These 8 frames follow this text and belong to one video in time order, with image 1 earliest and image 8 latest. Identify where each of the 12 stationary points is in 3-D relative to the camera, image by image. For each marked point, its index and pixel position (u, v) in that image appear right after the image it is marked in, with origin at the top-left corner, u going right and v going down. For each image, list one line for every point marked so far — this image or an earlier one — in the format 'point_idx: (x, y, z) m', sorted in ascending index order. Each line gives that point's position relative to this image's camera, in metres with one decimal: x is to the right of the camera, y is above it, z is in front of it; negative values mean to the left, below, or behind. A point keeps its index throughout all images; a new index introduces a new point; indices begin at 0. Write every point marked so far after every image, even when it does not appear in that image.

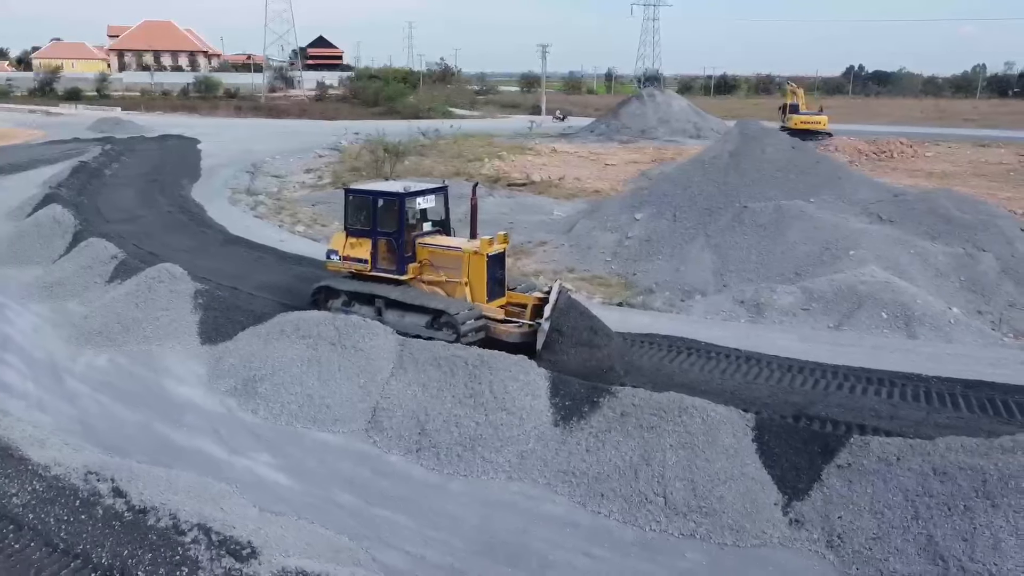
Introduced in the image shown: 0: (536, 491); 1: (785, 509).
0: (+0.2, -1.7, +6.9) m
1: (+2.2, -1.7, +6.4) m
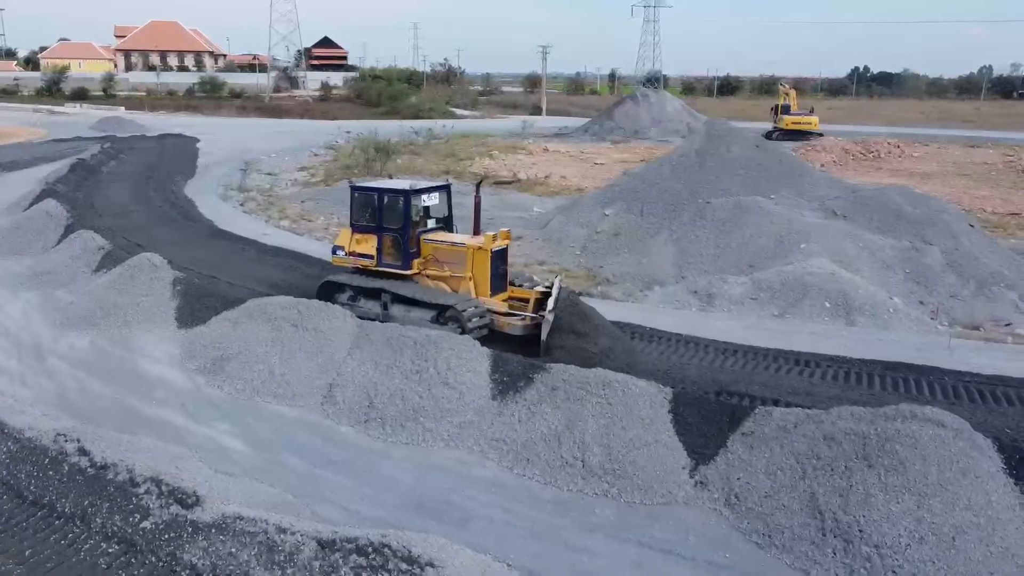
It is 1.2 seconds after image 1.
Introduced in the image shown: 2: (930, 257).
0: (-0.4, -1.6, +7.5) m
1: (+1.6, -1.6, +7.0) m
2: (+6.7, +0.5, +13.0) m
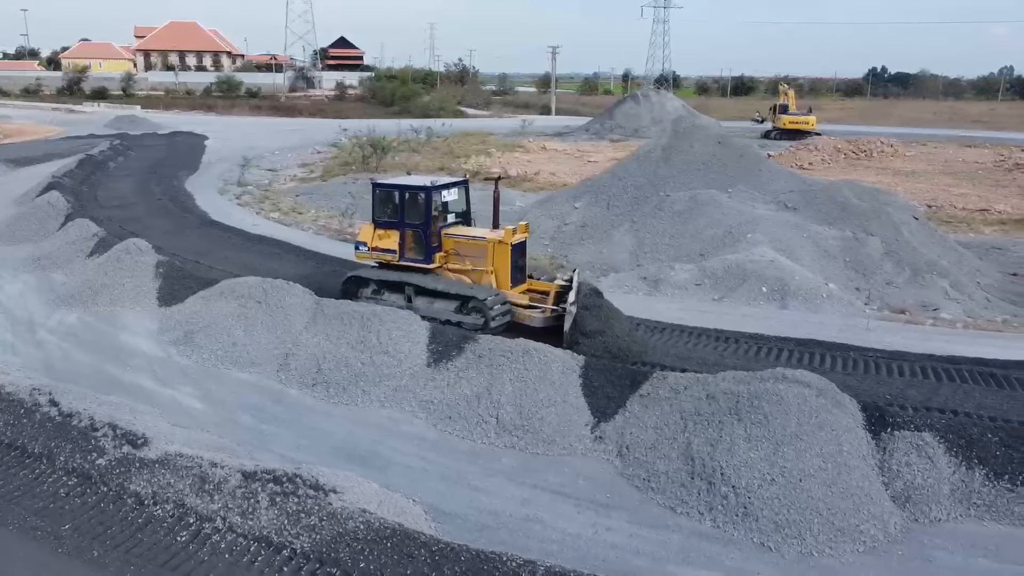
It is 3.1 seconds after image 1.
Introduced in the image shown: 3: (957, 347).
0: (-1.1, -1.3, +8.4) m
1: (+0.8, -1.4, +7.8) m
2: (+6.1, +0.7, +13.7) m
3: (+5.7, -0.7, +10.3) m
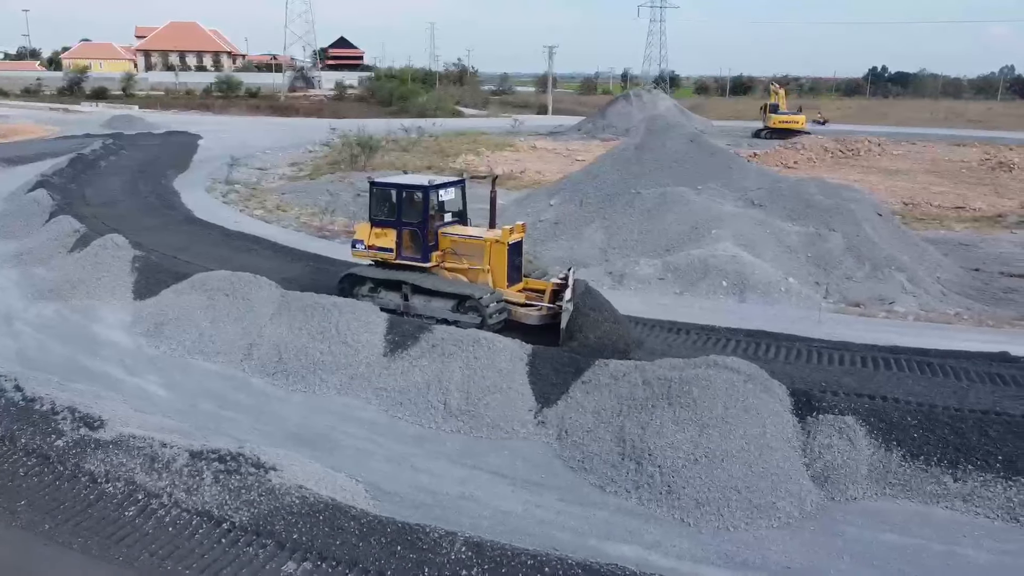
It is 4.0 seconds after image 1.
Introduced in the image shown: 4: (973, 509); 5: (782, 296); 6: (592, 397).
0: (-1.7, -1.2, +8.7) m
1: (+0.3, -1.3, +8.1) m
2: (+5.5, +0.8, +14.0) m
3: (+5.1, -0.7, +10.7) m
4: (+3.8, -1.8, +6.6) m
5: (+4.2, -0.1, +12.5) m
6: (+0.8, -1.1, +8.0) m
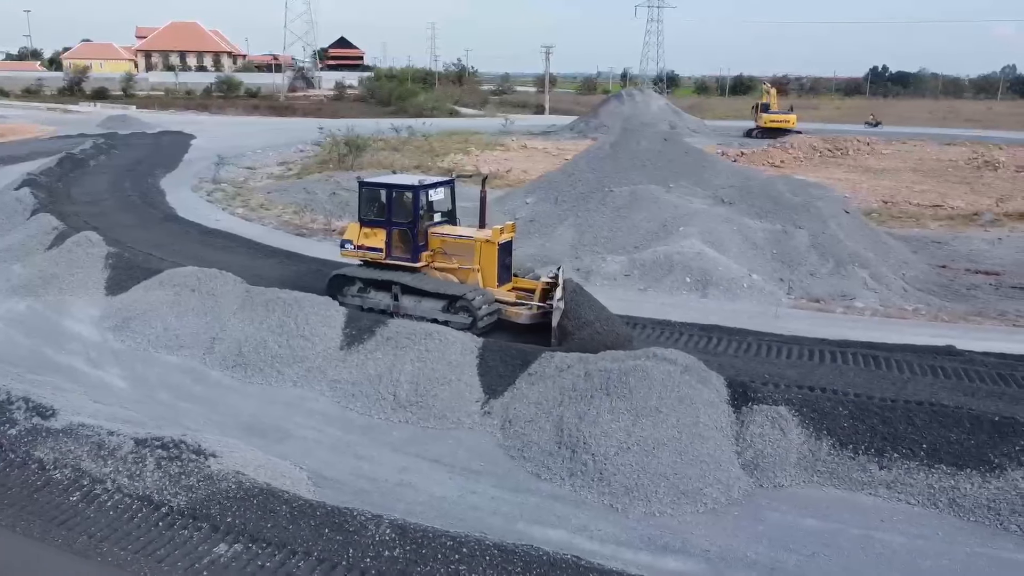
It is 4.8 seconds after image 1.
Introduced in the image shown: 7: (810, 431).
0: (-2.2, -1.2, +8.9) m
1: (-0.3, -1.2, +8.3) m
2: (+5.0, +0.9, +14.2) m
3: (+4.6, -0.6, +10.8) m
4: (+3.2, -1.8, +6.8) m
5: (+3.6, 0.0, +12.7) m
6: (+0.2, -1.0, +8.2) m
7: (+2.7, -1.3, +7.4) m
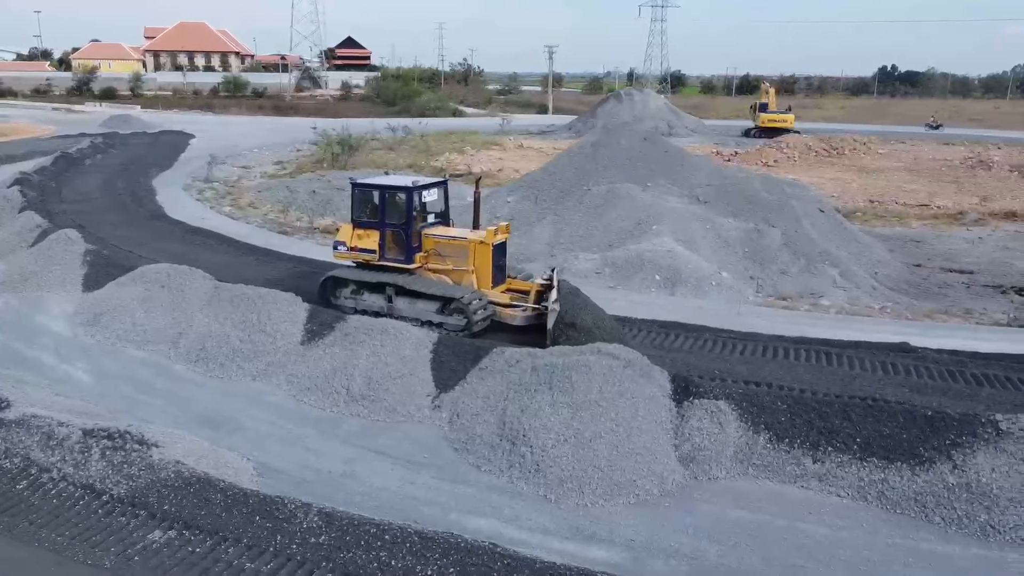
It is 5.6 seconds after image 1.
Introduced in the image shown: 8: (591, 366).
0: (-2.7, -1.1, +9.1) m
1: (-0.8, -1.2, +8.5) m
2: (+4.5, +0.9, +14.3) m
3: (+4.1, -0.6, +10.9) m
4: (+2.7, -1.7, +7.0) m
5: (+3.2, 0.0, +12.8) m
6: (-0.3, -1.0, +8.3) m
7: (+2.2, -1.3, +7.5) m
8: (+0.8, -0.8, +7.8) m
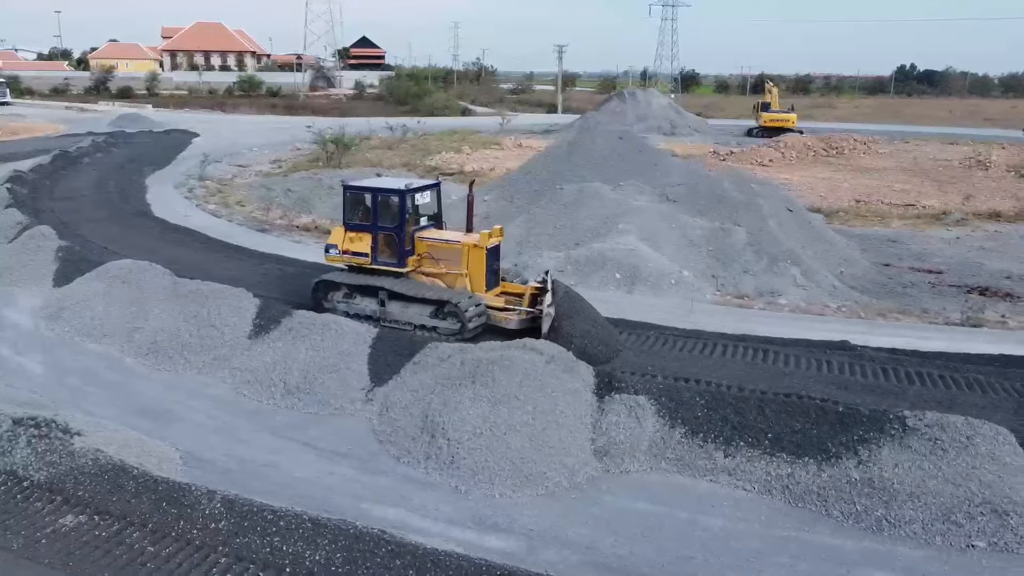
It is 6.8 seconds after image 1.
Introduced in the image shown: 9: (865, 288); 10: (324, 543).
0: (-3.5, -1.1, +9.3) m
1: (-1.6, -1.1, +8.7) m
2: (+3.9, +0.9, +14.4) m
3: (+3.4, -0.5, +11.0) m
4: (+1.9, -1.7, +7.1) m
5: (+2.5, 0.0, +12.9) m
6: (-1.0, -0.9, +8.5) m
7: (+1.5, -1.3, +7.7) m
8: (0.0, -0.7, +8.0) m
9: (+6.0, 0.0, +13.7) m
10: (-1.3, -1.8, +5.8) m
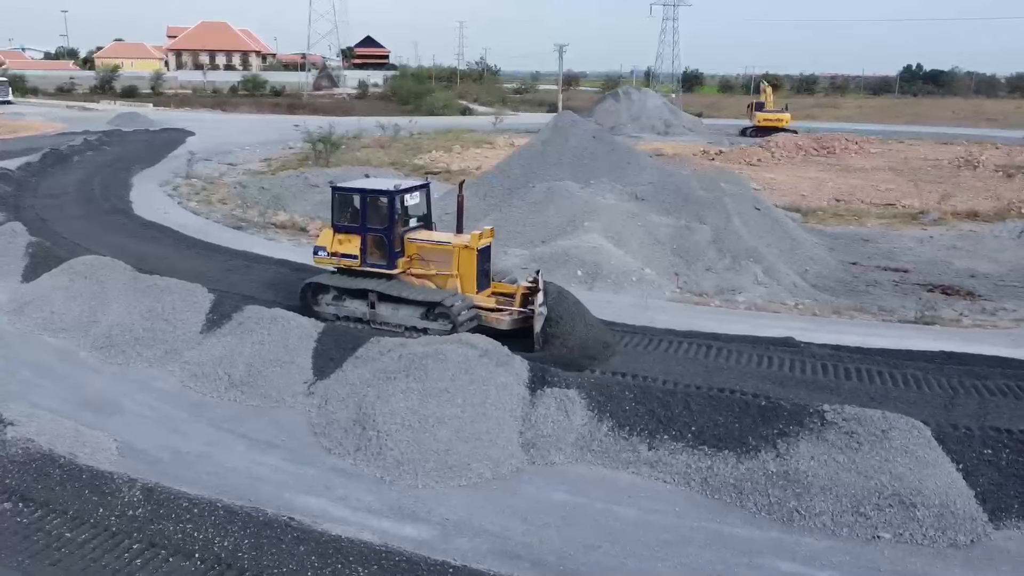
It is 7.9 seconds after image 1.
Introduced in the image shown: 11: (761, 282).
0: (-4.1, -1.0, +9.5) m
1: (-2.2, -1.1, +8.8) m
2: (+3.3, +1.0, +14.5) m
3: (+2.8, -0.5, +11.1) m
4: (+1.3, -1.7, +7.2) m
5: (+1.9, +0.1, +13.0) m
6: (-1.7, -0.9, +8.6) m
7: (+0.8, -1.2, +7.8) m
8: (-0.6, -0.7, +8.1) m
9: (+5.4, 0.0, +13.8) m
10: (-2.0, -1.8, +5.9) m
11: (+4.1, +0.1, +13.4) m
